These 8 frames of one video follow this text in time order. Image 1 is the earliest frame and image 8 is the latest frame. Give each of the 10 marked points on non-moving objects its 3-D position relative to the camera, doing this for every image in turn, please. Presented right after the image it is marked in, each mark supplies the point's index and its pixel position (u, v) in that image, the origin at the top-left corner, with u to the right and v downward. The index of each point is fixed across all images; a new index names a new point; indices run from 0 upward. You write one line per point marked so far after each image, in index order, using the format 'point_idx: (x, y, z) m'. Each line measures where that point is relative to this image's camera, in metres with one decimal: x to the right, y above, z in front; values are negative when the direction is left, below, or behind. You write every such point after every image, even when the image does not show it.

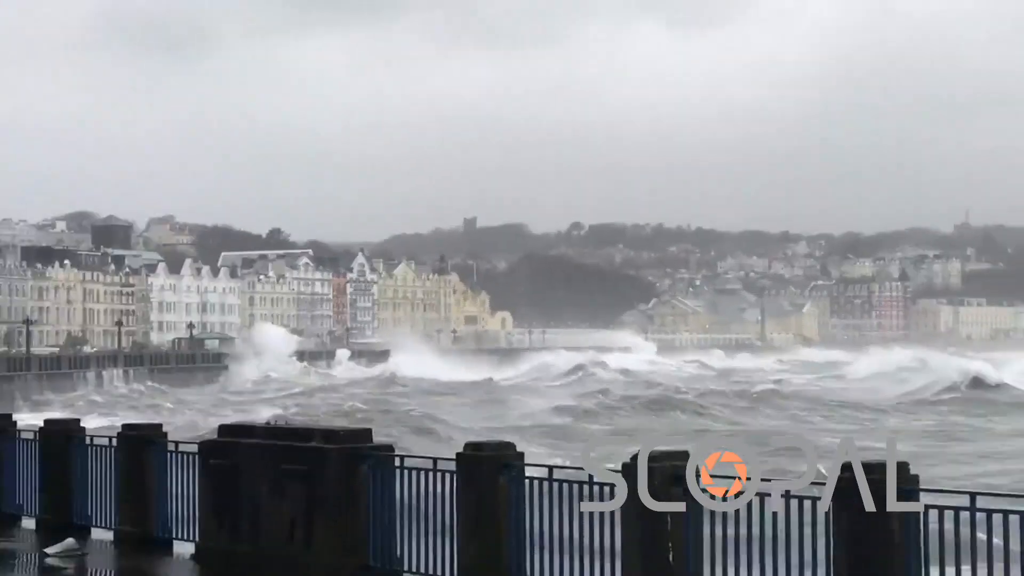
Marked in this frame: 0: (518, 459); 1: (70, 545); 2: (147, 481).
0: (0.0, -0.7, +10.6) m
1: (-2.0, -1.1, +11.6) m
2: (-1.6, -0.8, +11.7) m
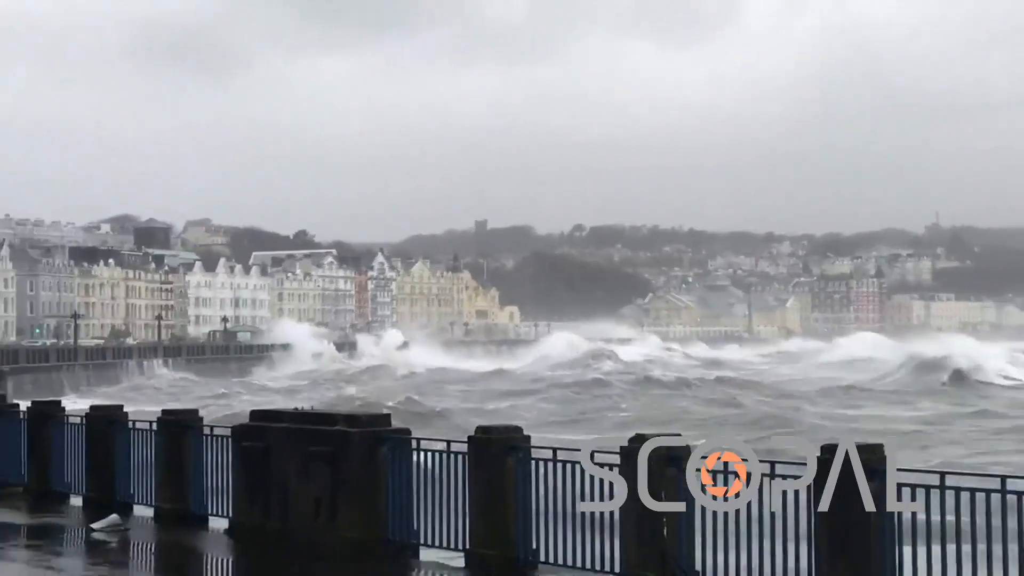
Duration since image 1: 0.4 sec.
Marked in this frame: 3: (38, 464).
0: (+0.1, -0.7, +11.5) m
1: (-1.9, -1.1, +12.6) m
2: (-1.6, -0.8, +12.7) m
3: (-2.6, -1.0, +14.8) m
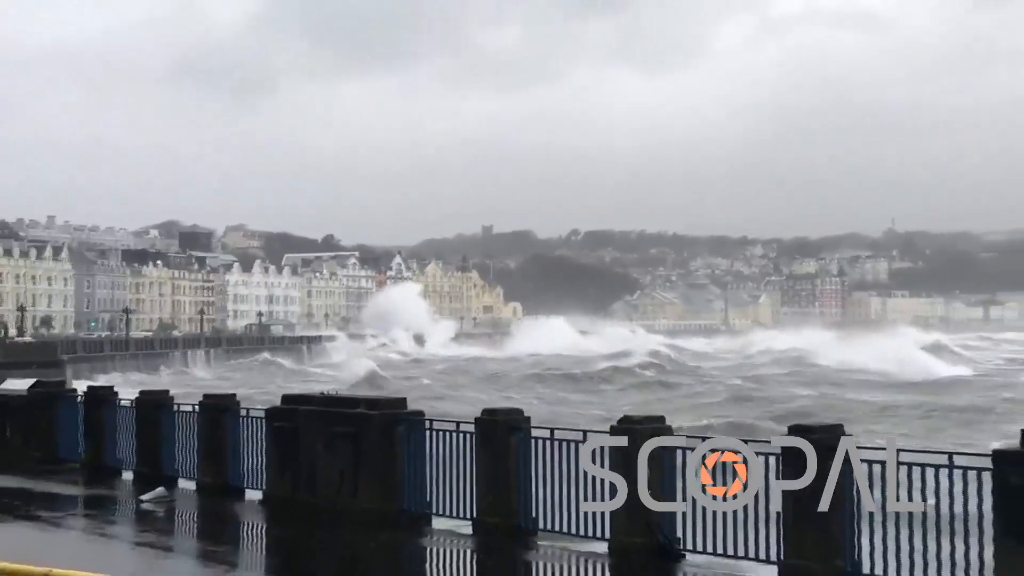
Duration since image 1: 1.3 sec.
0: (+0.1, -0.7, +13.0) m
1: (-1.9, -1.1, +14.1) m
2: (-1.6, -0.8, +14.2) m
3: (-2.6, -1.0, +16.3) m
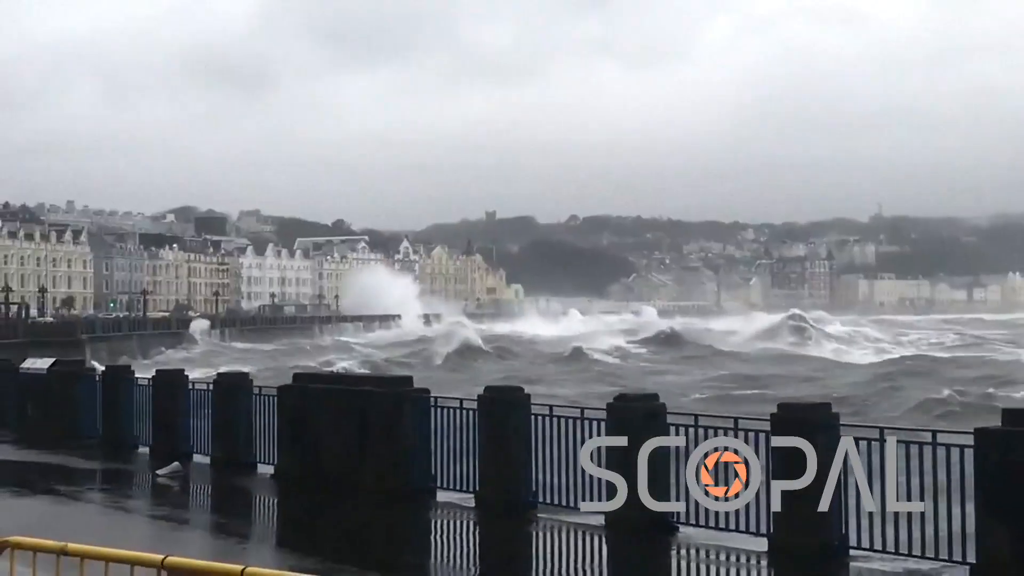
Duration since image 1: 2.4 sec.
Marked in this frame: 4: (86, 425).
0: (+0.1, -0.6, +13.6) m
1: (-1.9, -1.0, +14.7) m
2: (-1.5, -0.7, +14.8) m
3: (-2.6, -0.9, +16.9) m
4: (-3.0, -1.0, +18.4) m
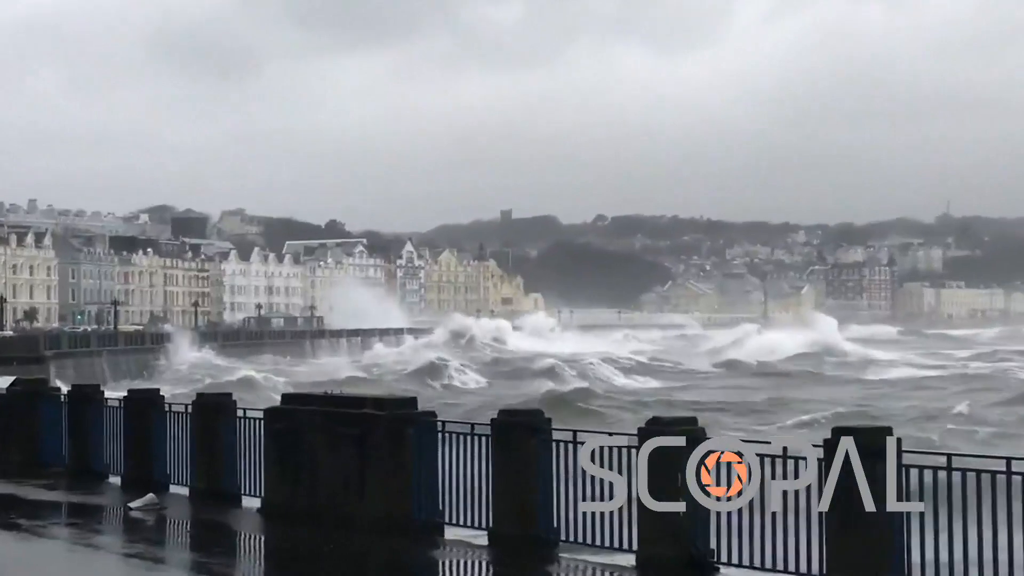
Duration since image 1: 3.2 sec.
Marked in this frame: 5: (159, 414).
0: (+0.2, -0.6, +11.9) m
1: (-1.8, -1.0, +13.1) m
2: (-1.5, -0.8, +13.2) m
3: (-2.5, -0.9, +15.3) m
4: (-2.9, -1.0, +16.8) m
5: (-1.9, -0.7, +14.0) m
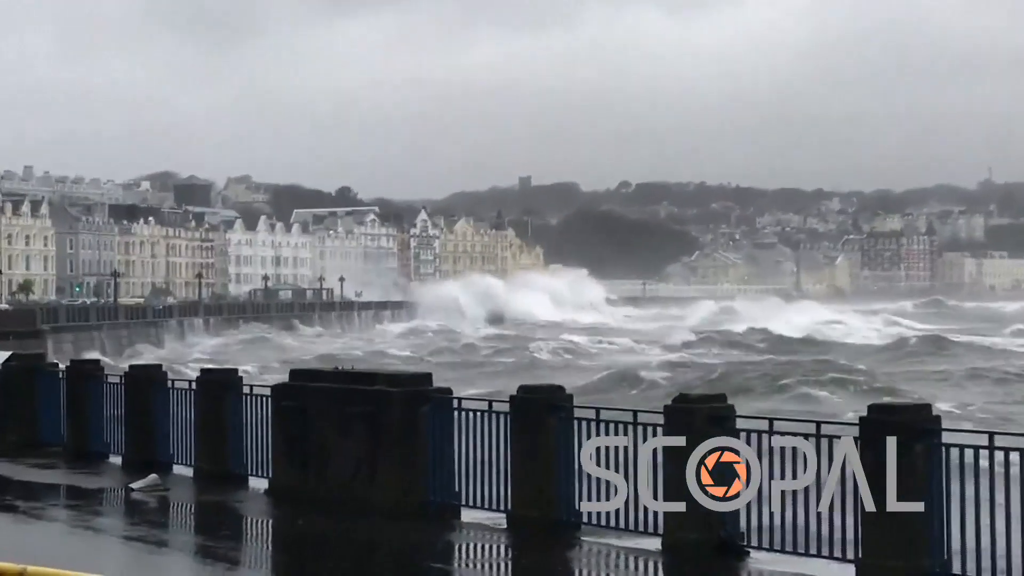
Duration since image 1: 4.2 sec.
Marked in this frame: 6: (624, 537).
0: (+0.2, -0.5, +11.4) m
1: (-1.7, -0.9, +12.5) m
2: (-1.4, -0.6, +12.6) m
3: (-2.4, -0.8, +14.7) m
4: (-2.8, -0.9, +16.3) m
5: (-1.8, -0.5, +13.5) m
6: (+0.5, -1.1, +11.5) m
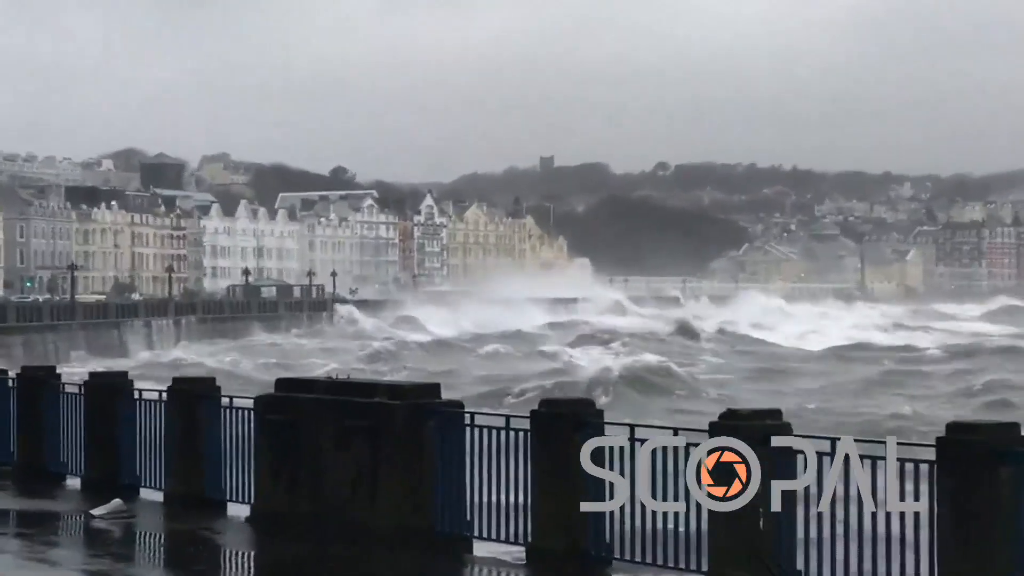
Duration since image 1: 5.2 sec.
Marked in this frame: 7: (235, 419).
0: (+0.3, -0.5, +9.8) m
1: (-1.6, -0.9, +10.9) m
2: (-1.3, -0.6, +11.0) m
3: (-2.3, -0.7, +13.1) m
4: (-2.8, -0.8, +14.7) m
5: (-1.7, -0.5, +11.9) m
6: (+0.6, -1.1, +10.0) m
7: (-1.2, -0.5, +11.8) m
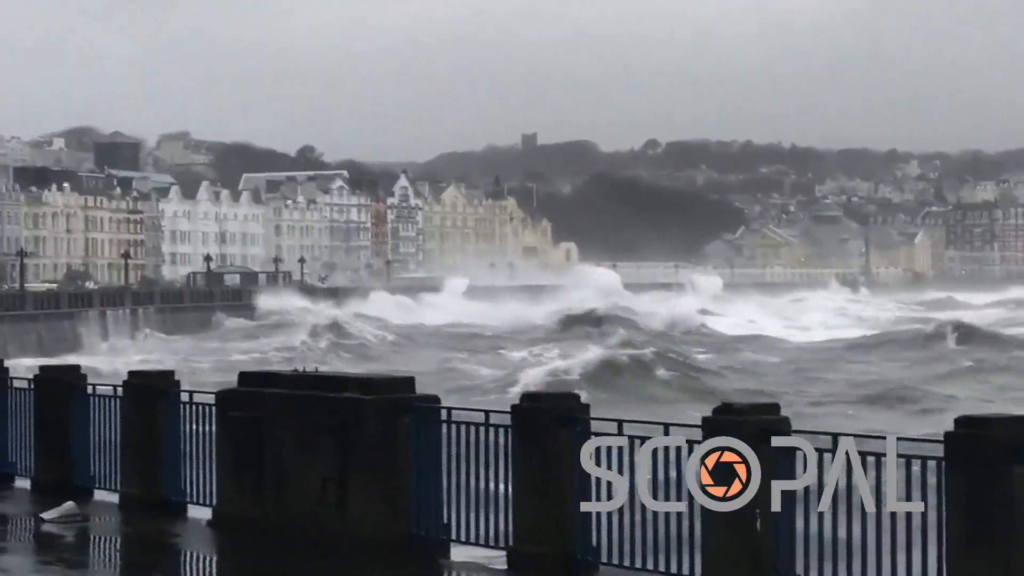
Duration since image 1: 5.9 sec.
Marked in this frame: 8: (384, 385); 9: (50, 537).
0: (+0.2, -0.4, +9.1) m
1: (-1.7, -0.8, +10.3) m
2: (-1.4, -0.6, +10.3) m
3: (-2.4, -0.7, +12.5) m
4: (-2.9, -0.8, +14.0) m
5: (-1.8, -0.4, +11.2) m
6: (+0.5, -1.0, +9.3) m
7: (-1.3, -0.5, +11.1) m
8: (-0.4, -0.3, +9.3) m
9: (-1.7, -0.9, +9.9) m
